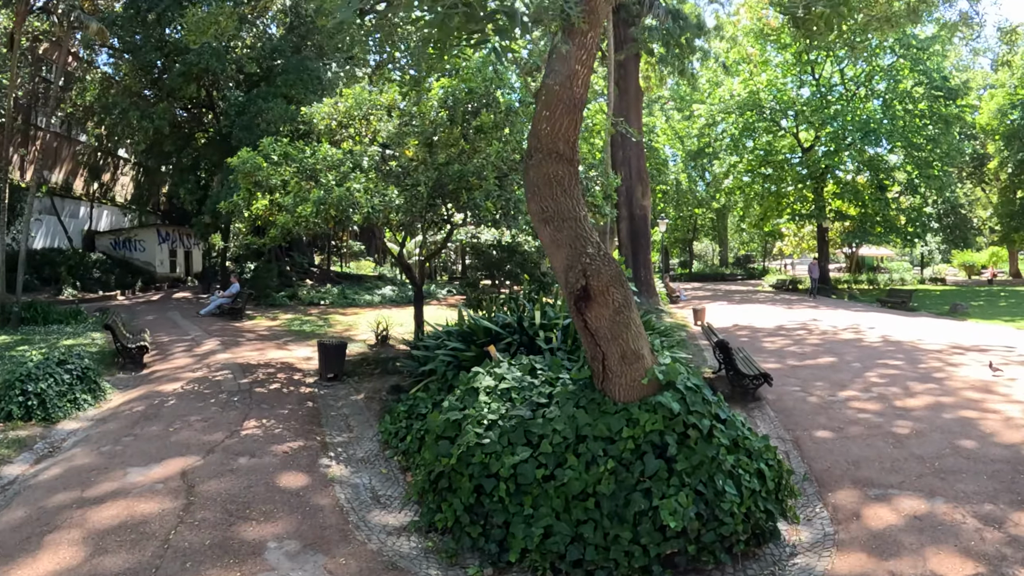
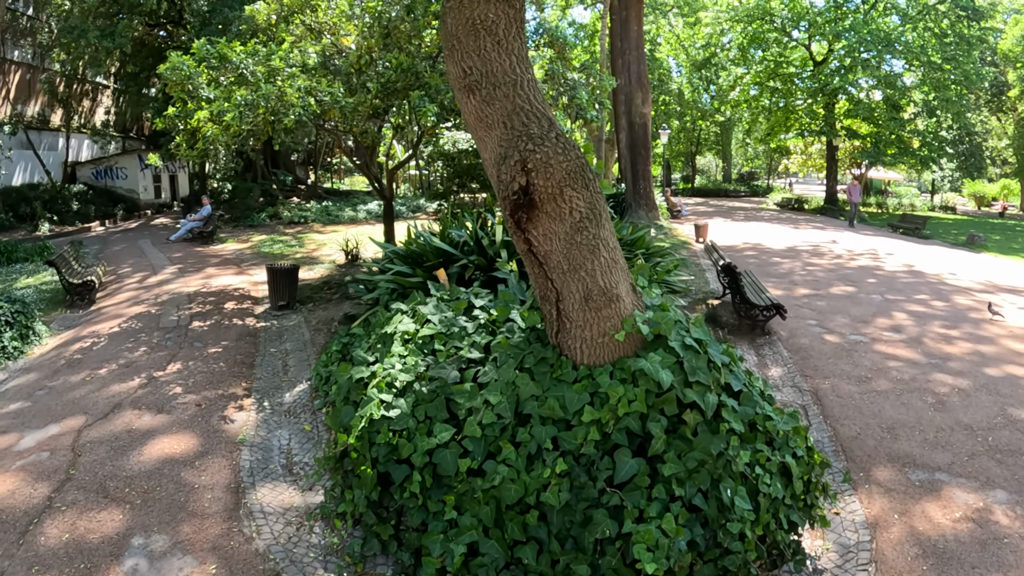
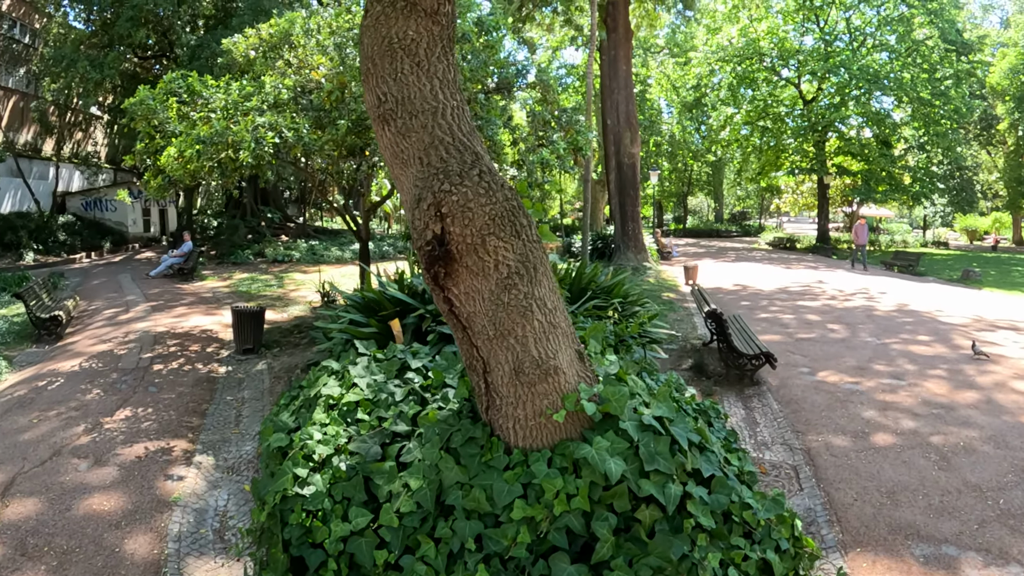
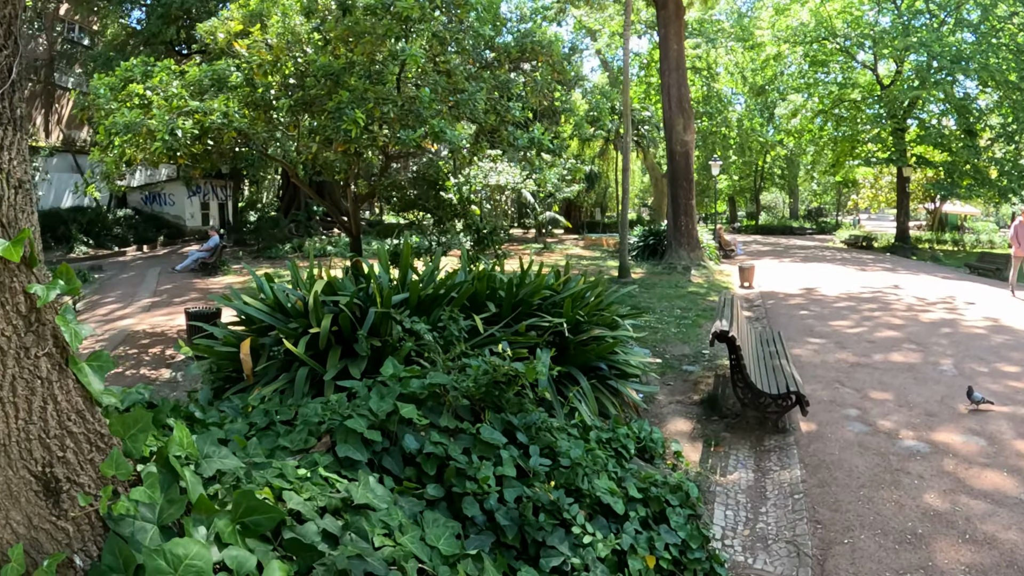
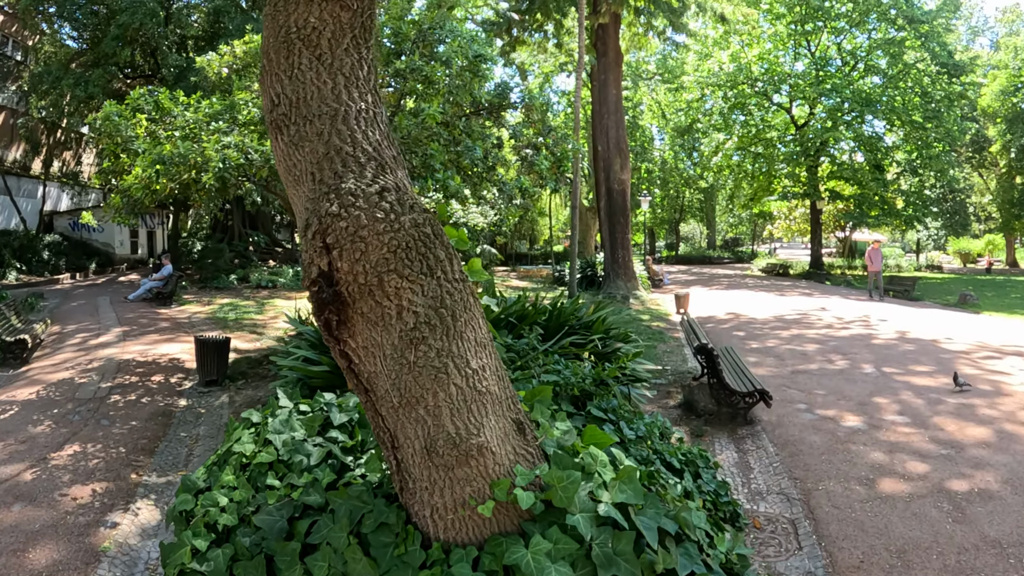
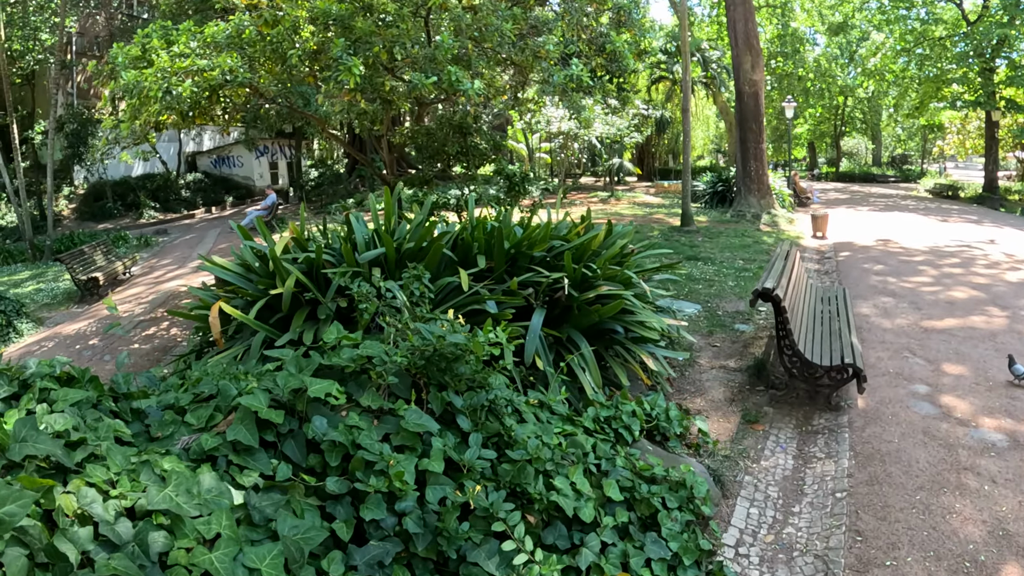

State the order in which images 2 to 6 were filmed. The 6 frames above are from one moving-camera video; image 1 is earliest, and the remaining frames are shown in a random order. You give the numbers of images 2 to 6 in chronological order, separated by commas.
2, 3, 5, 4, 6
